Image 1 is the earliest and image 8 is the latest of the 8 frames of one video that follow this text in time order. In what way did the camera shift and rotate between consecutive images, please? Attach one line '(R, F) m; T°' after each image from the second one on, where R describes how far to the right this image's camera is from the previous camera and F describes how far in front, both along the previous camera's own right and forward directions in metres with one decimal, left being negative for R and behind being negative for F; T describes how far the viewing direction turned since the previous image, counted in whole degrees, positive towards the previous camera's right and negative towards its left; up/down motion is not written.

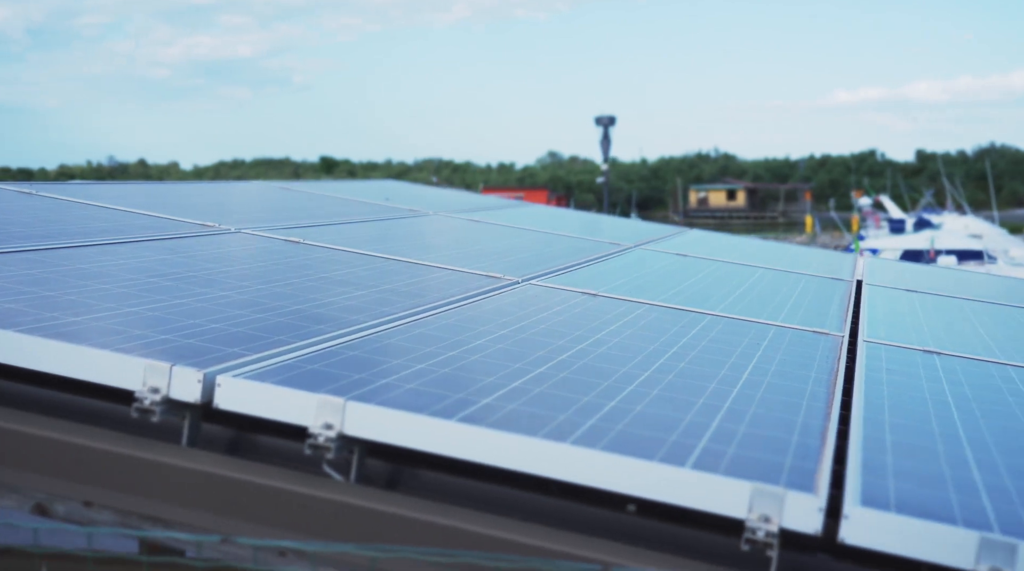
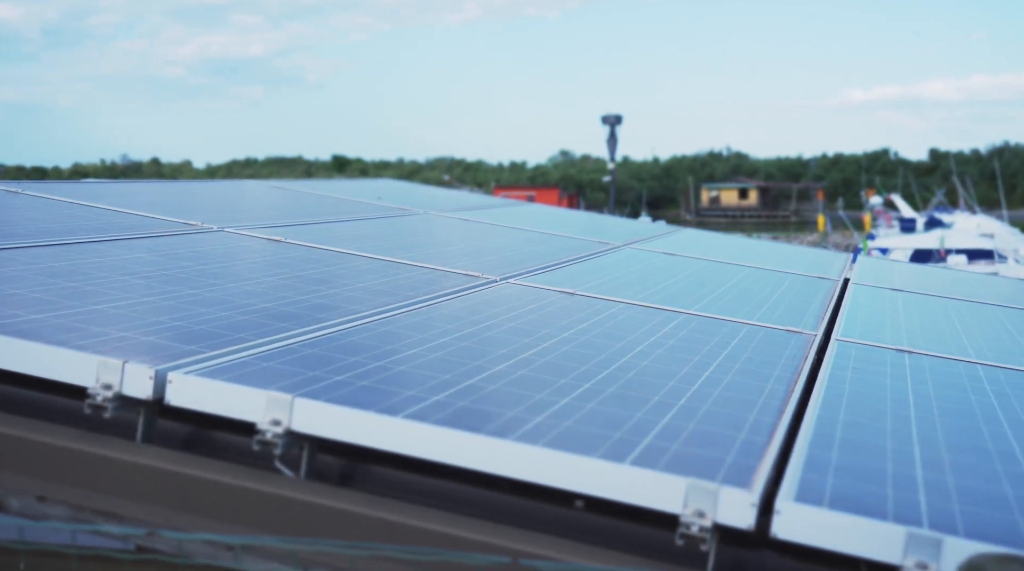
(+0.2, 0.0) m; 0°
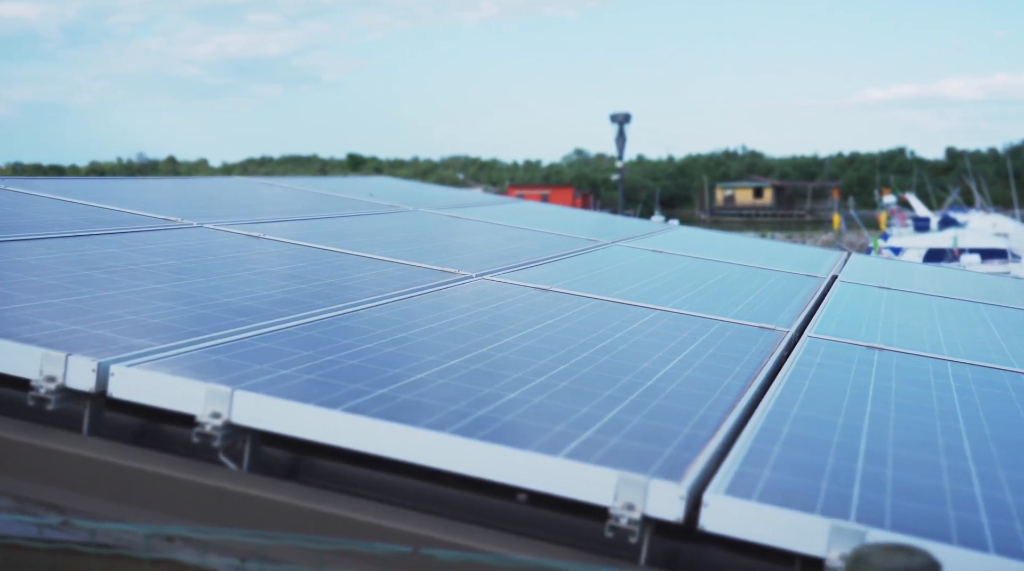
(+0.2, 0.0) m; 0°
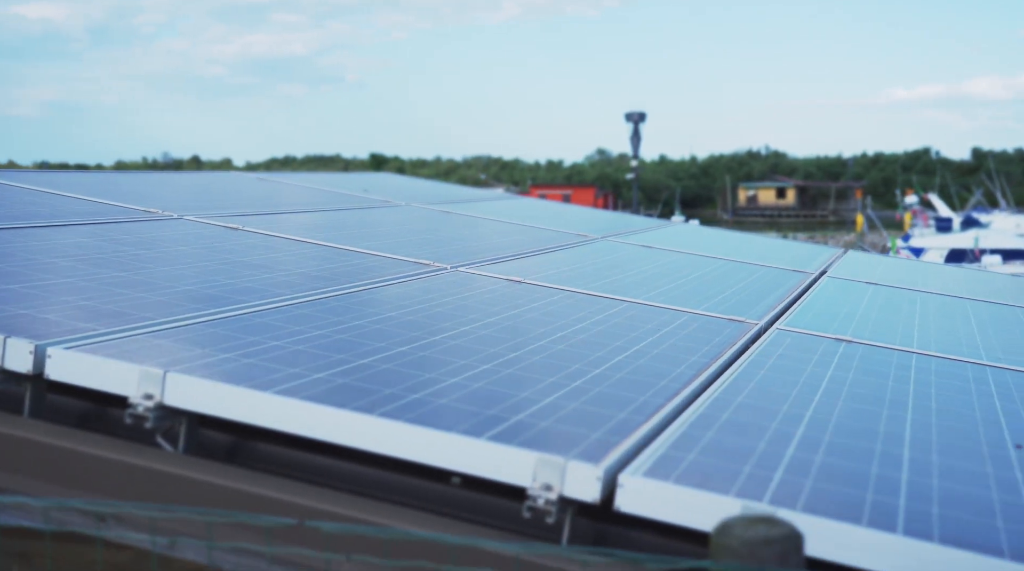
(+0.3, 0.0) m; -1°
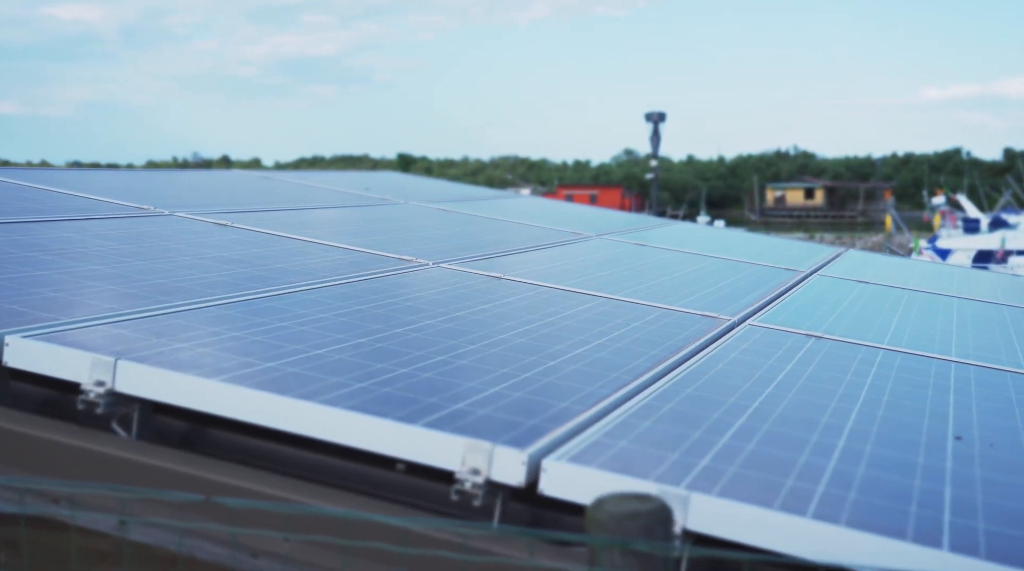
(+0.3, -0.1) m; -1°
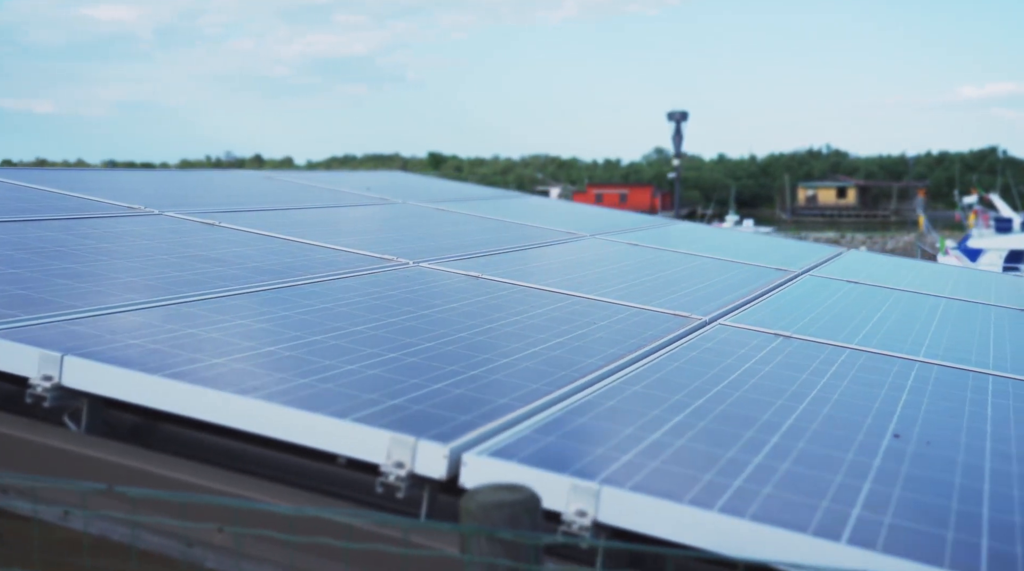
(+0.3, -0.1) m; -1°
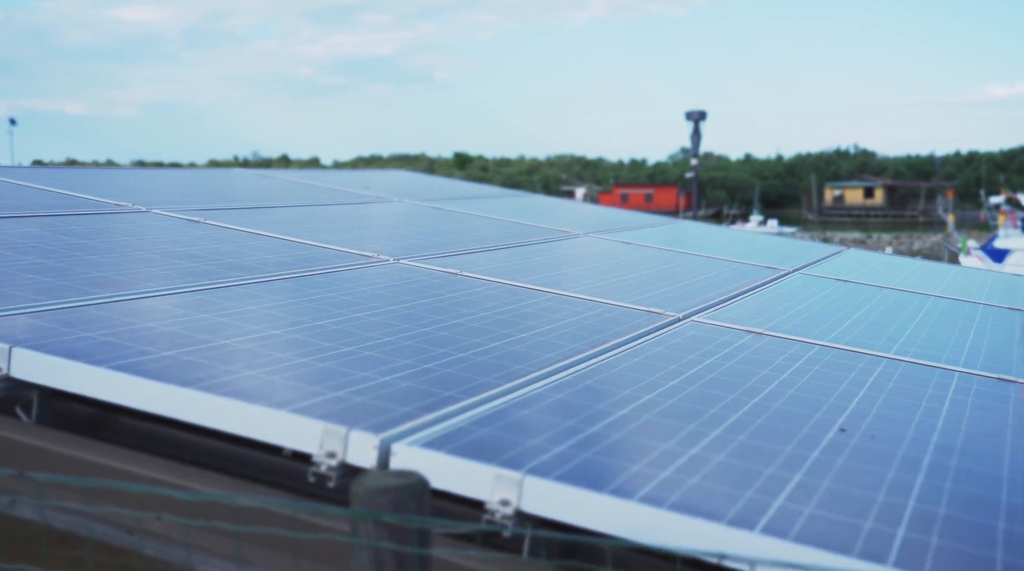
(+0.3, -0.1) m; -1°
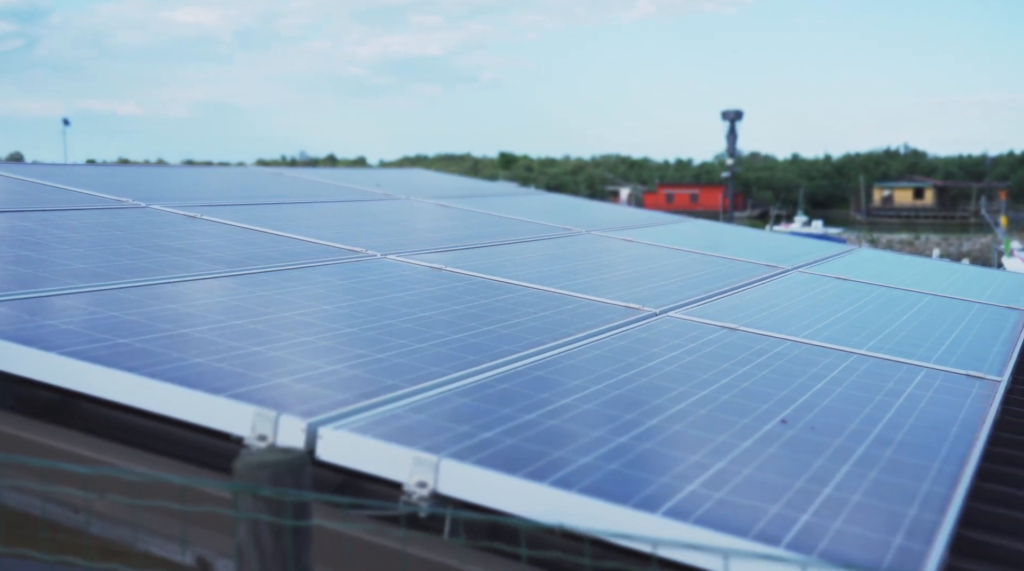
(+0.4, -0.1) m; -2°
